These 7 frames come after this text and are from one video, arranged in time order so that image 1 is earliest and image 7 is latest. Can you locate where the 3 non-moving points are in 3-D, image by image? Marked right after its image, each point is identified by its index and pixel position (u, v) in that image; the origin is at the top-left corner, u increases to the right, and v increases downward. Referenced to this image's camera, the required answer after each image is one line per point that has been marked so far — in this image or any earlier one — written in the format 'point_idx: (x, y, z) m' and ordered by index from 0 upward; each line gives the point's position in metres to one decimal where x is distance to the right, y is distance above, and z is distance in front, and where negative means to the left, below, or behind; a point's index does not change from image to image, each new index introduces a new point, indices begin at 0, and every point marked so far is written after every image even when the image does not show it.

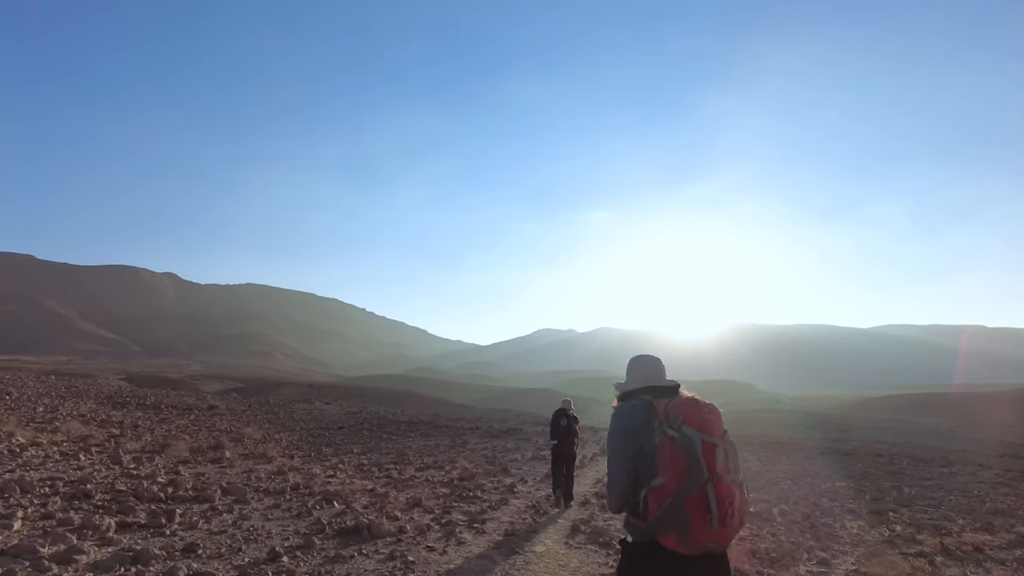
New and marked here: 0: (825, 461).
0: (+9.3, -5.3, +19.2) m
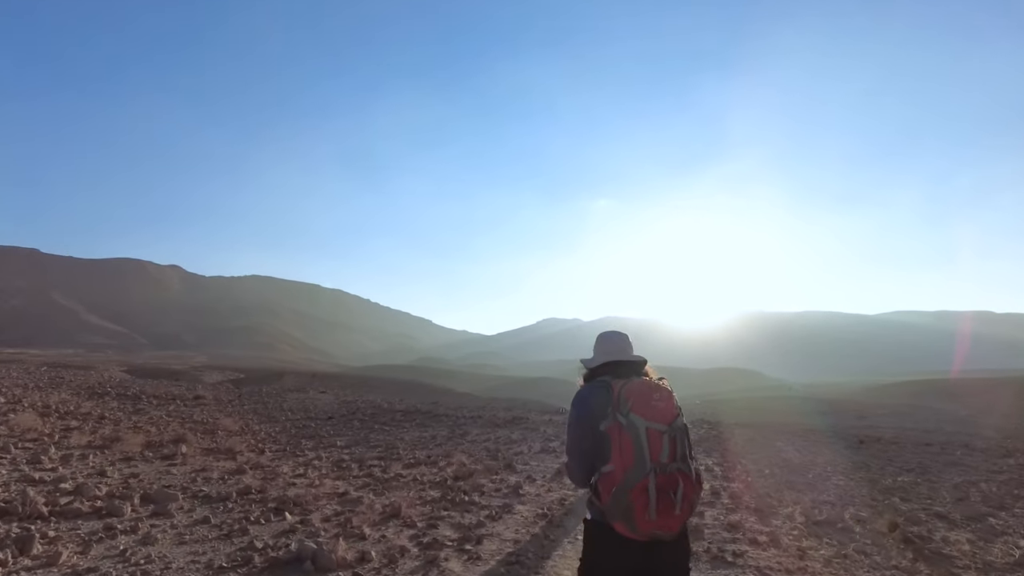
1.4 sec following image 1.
0: (+9.4, -4.4, +17.1) m
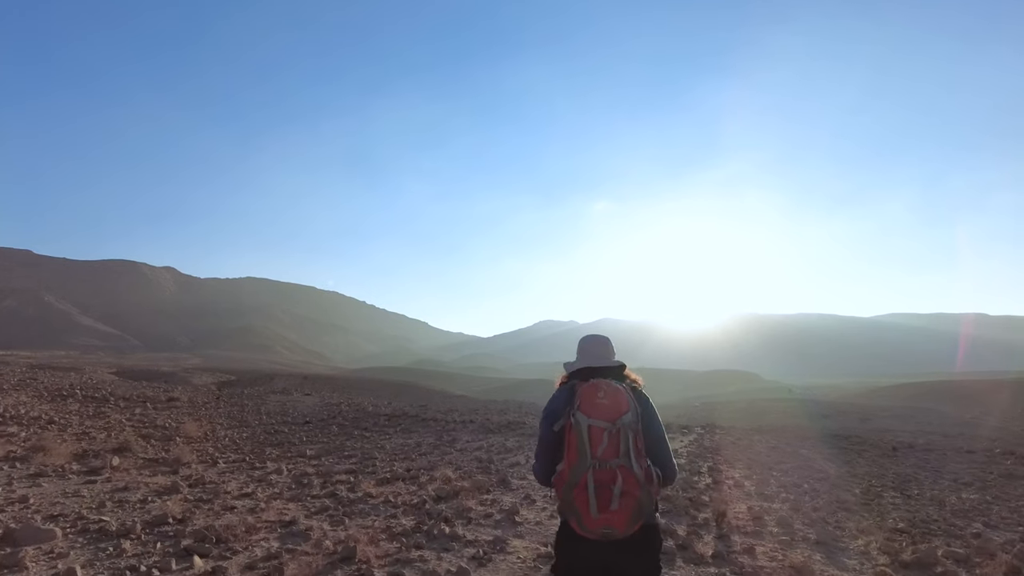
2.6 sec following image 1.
0: (+9.3, -4.2, +15.2) m
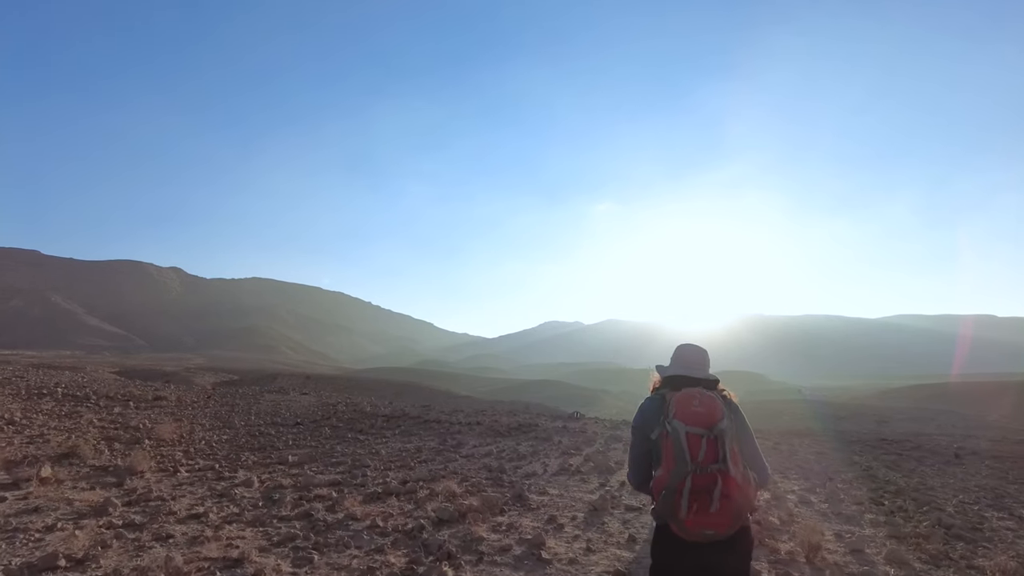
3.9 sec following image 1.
0: (+9.6, -3.8, +13.3) m
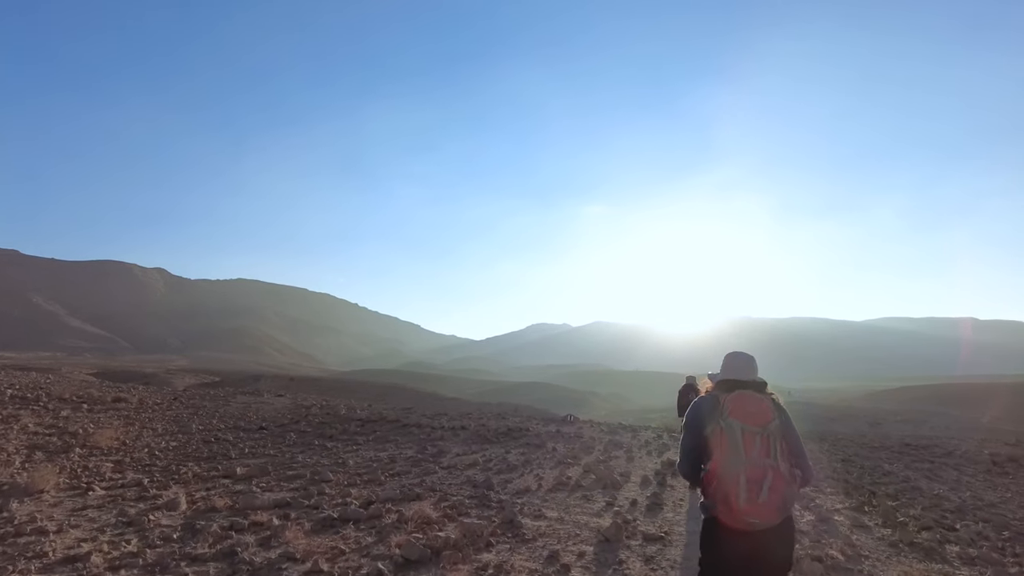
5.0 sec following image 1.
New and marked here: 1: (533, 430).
0: (+9.4, -3.6, +11.8) m
1: (+0.5, -3.7, +16.2) m
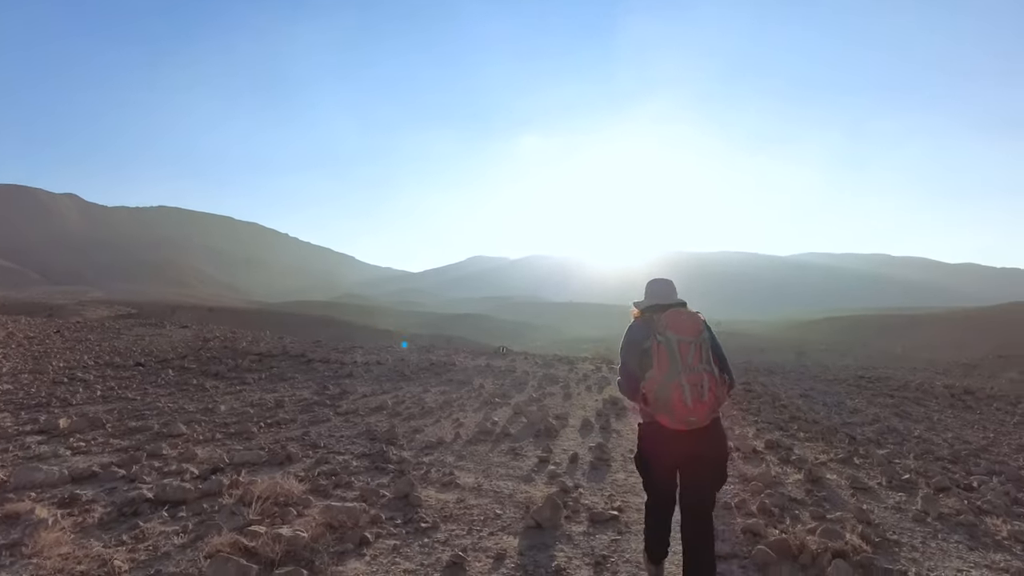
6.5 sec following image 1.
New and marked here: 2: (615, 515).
0: (+8.0, -2.2, +10.9) m
1: (-1.2, -1.7, +14.4) m
2: (+0.8, -1.7, +4.6) m
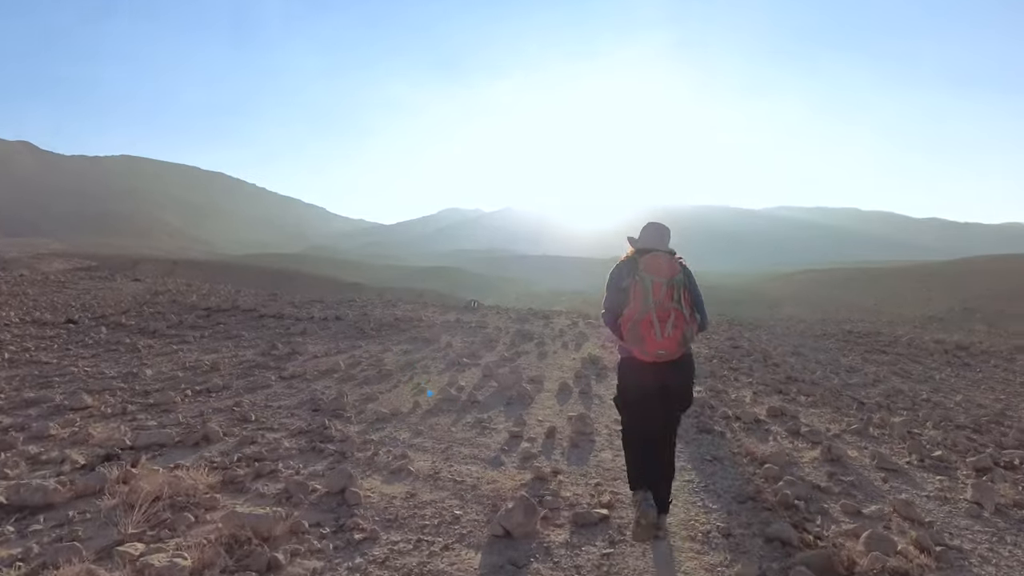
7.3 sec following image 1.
0: (+7.6, -1.3, +10.2) m
1: (-1.8, -0.7, +13.3) m
2: (+0.5, -1.3, +3.6) m
